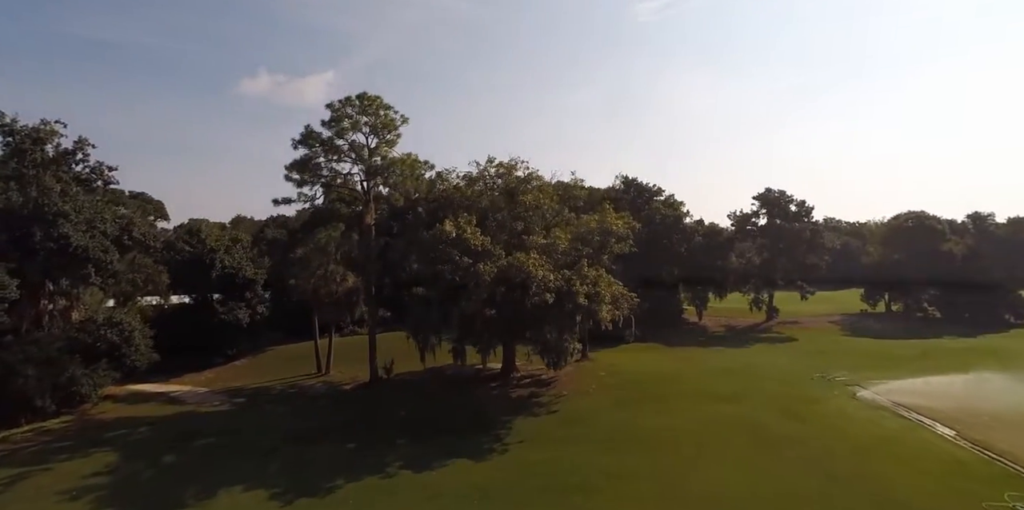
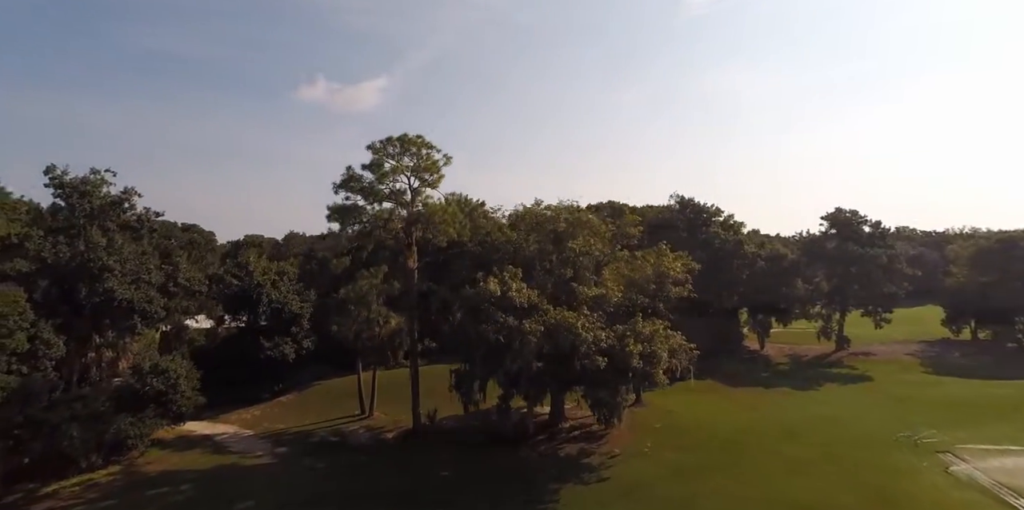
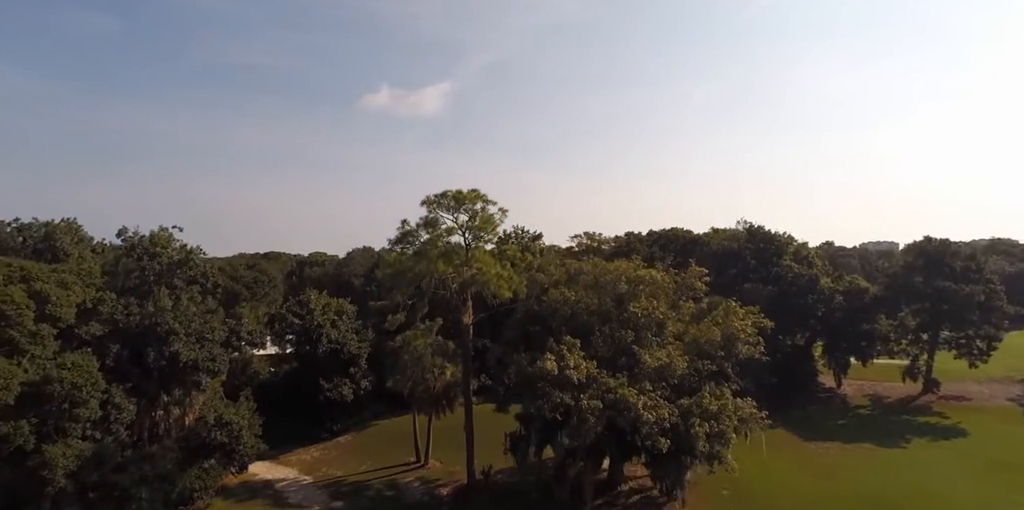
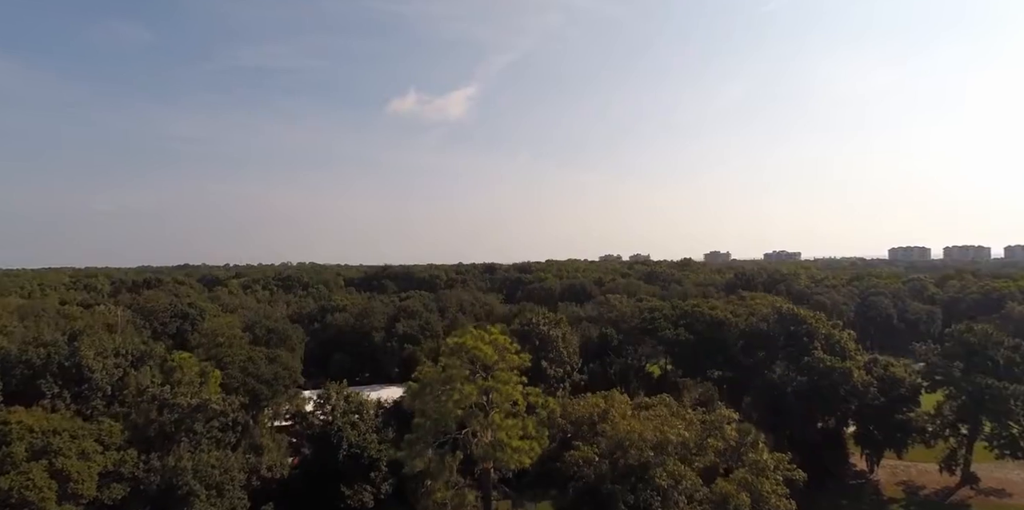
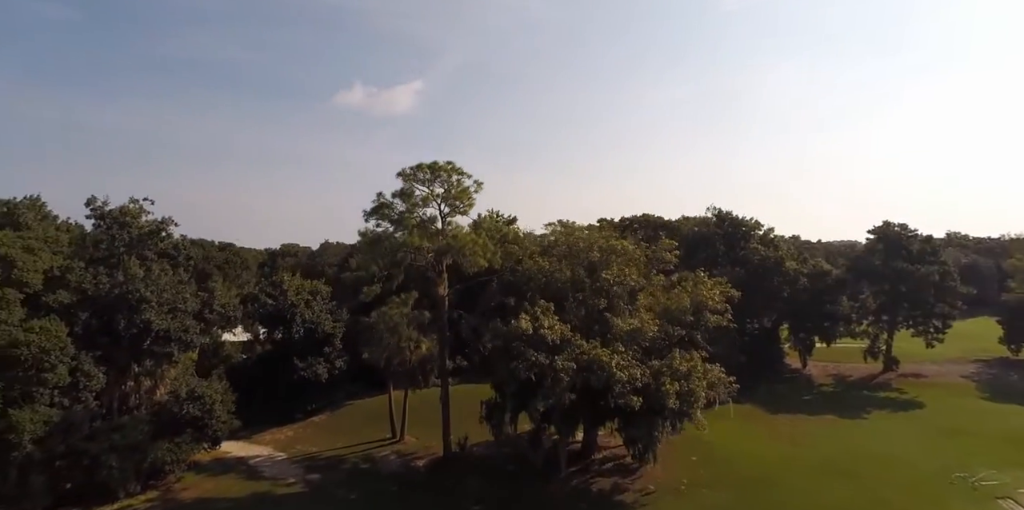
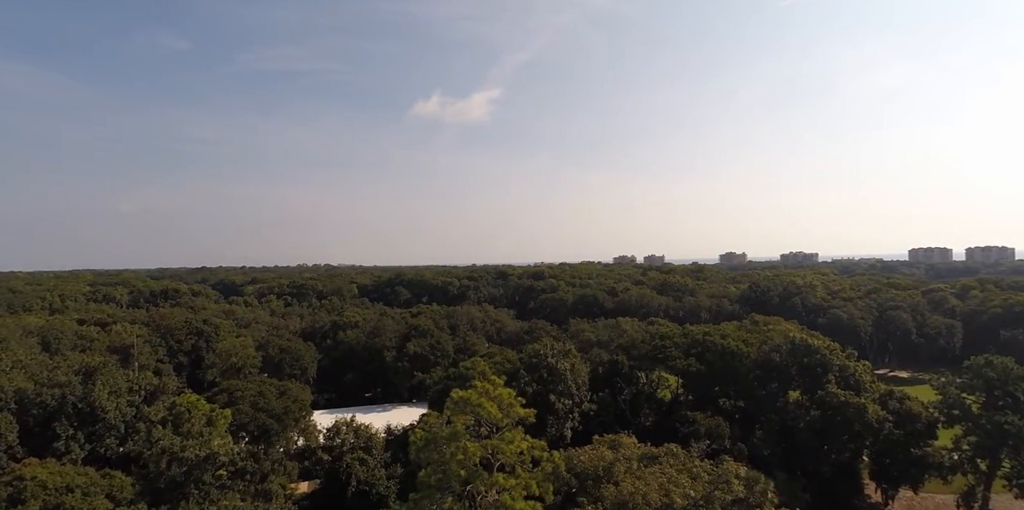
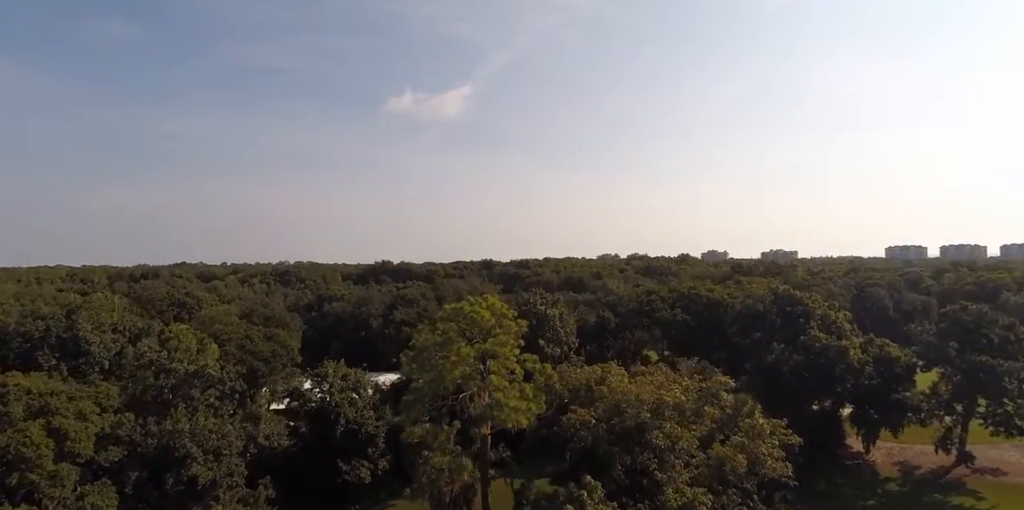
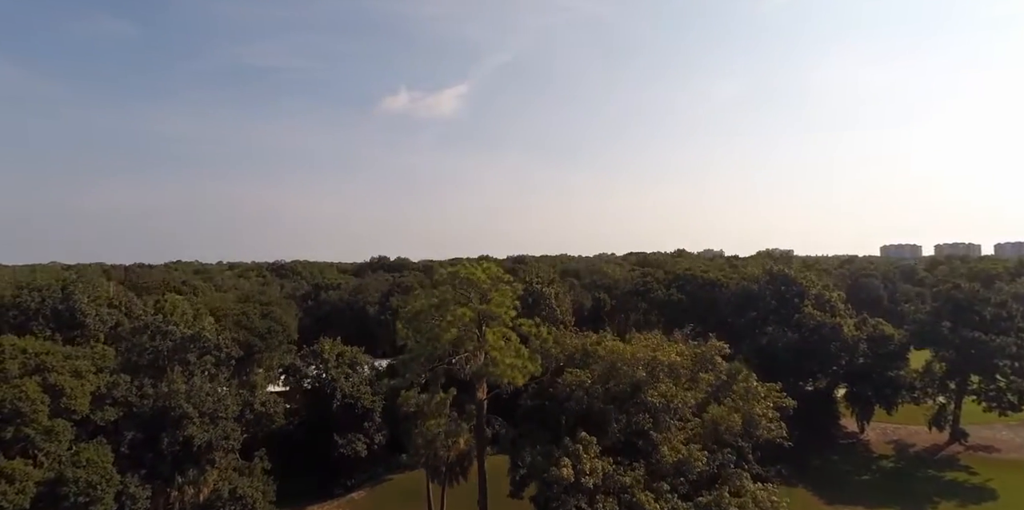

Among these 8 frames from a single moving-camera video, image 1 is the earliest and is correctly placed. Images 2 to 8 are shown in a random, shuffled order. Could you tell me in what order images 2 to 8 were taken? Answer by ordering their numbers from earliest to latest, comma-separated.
2, 5, 3, 8, 7, 4, 6
